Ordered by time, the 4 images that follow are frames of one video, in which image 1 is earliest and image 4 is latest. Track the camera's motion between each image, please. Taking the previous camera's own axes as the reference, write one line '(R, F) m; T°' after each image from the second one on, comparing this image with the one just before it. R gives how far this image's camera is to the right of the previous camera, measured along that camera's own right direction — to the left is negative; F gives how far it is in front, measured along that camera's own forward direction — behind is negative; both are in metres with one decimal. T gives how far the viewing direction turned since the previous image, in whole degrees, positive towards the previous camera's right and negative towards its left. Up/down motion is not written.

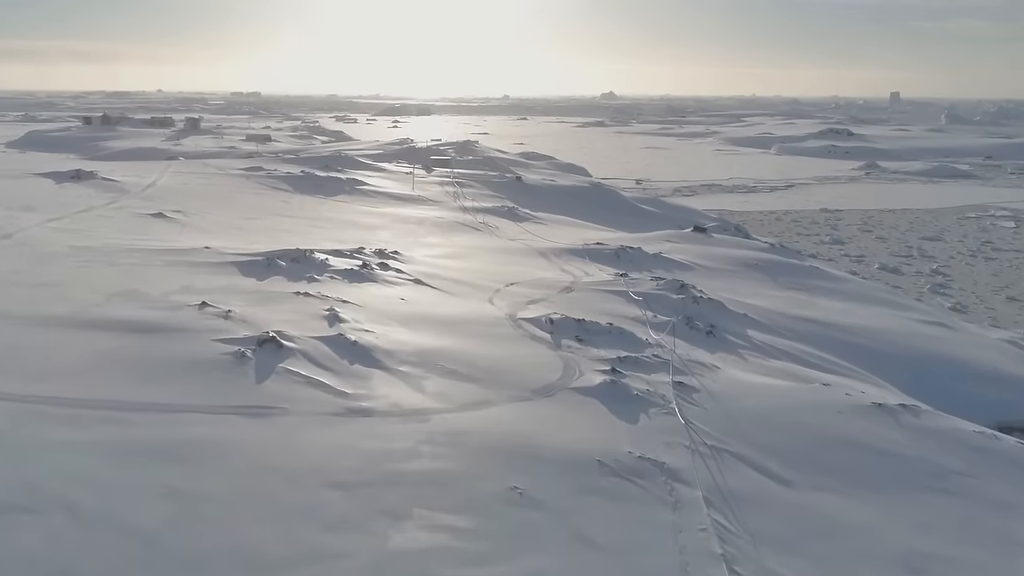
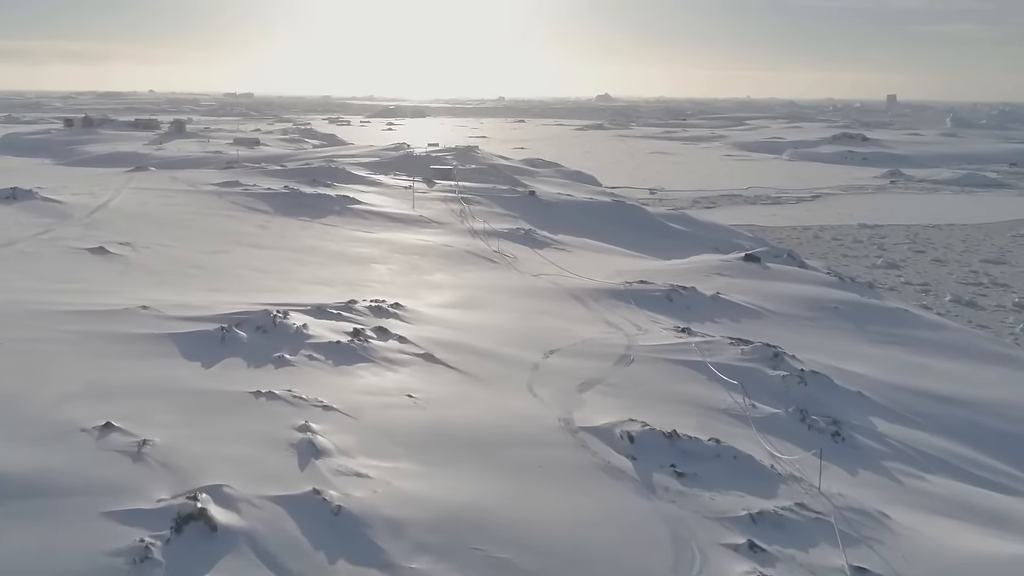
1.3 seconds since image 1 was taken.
(-0.5, +2.7) m; 0°
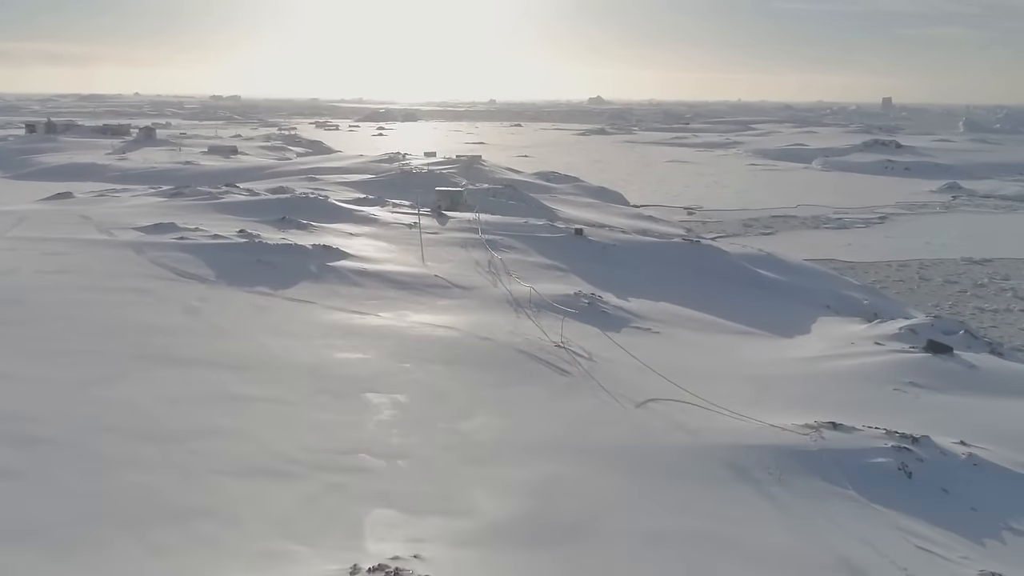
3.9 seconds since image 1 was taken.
(-1.0, +5.2) m; +1°
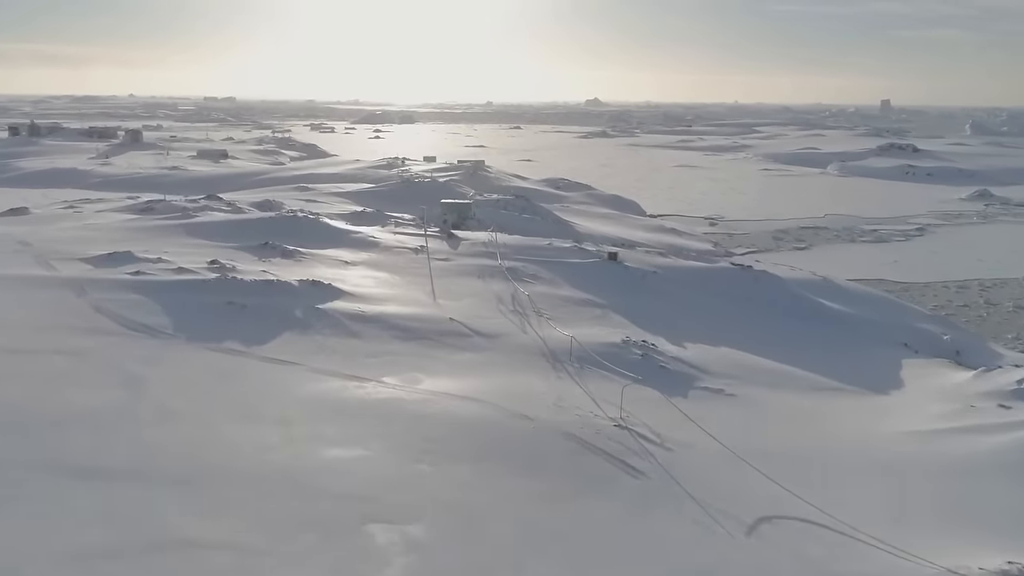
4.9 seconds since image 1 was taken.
(-0.5, +2.2) m; 0°
